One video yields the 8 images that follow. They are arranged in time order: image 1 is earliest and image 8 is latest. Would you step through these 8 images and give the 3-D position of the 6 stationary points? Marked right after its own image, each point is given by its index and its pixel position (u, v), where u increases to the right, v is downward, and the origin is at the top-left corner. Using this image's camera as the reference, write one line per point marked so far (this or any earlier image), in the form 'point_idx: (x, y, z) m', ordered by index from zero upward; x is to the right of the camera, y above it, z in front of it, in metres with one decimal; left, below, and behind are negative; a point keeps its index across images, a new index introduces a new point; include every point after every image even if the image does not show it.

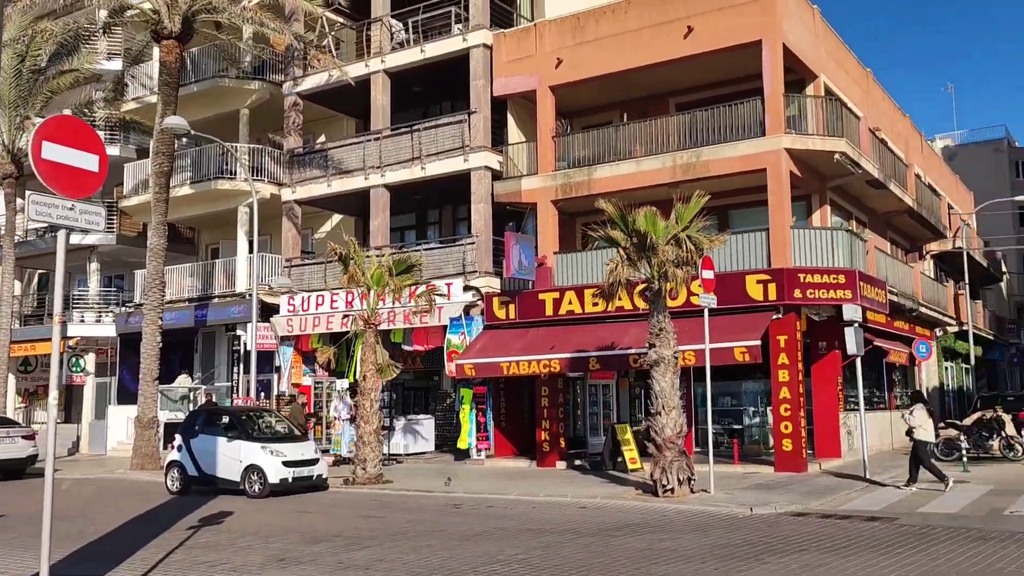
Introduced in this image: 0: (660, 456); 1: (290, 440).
0: (+2.4, -2.8, +15.0) m
1: (-4.1, -2.8, +16.8) m
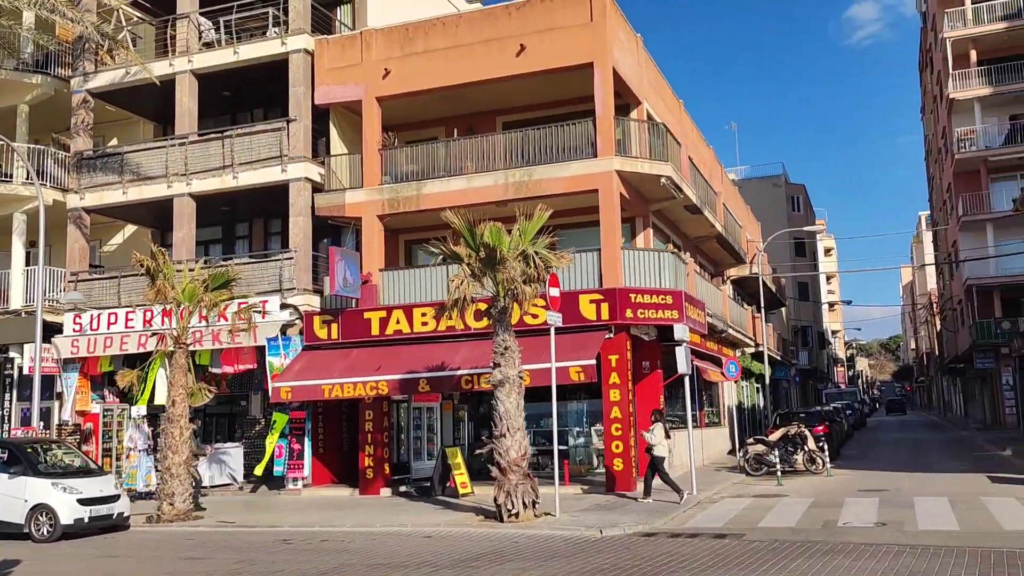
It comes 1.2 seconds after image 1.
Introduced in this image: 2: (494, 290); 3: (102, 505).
0: (-0.1, -3.0, +14.4) m
1: (-6.9, -3.0, +14.7) m
2: (-0.3, 0.0, +14.8) m
3: (-6.5, -3.5, +14.5) m
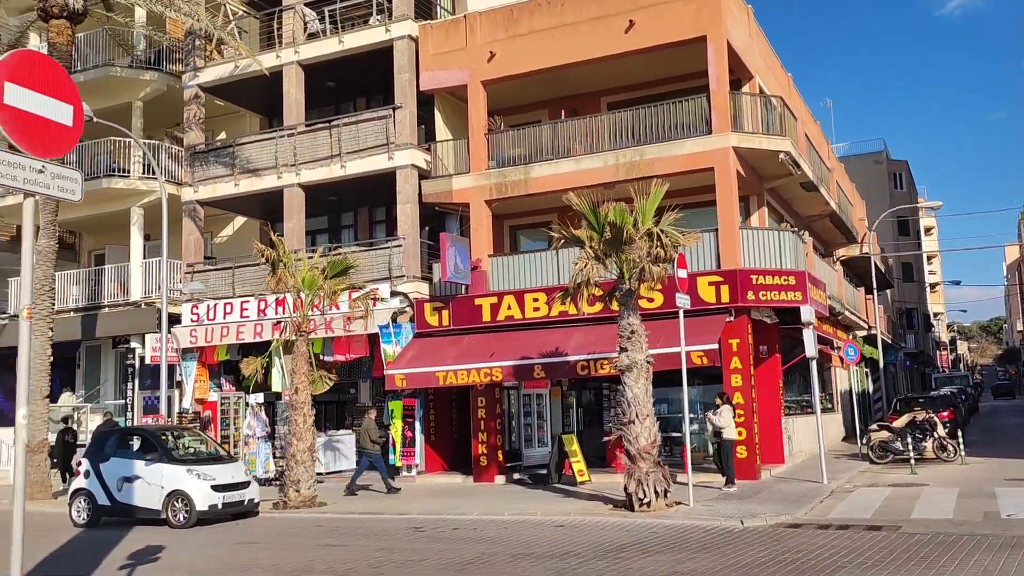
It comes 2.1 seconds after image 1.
0: (+1.9, -2.8, +14.0) m
1: (-4.8, -2.9, +15.0) m
2: (+1.7, +0.2, +14.4) m
3: (-4.5, -3.3, +14.7) m
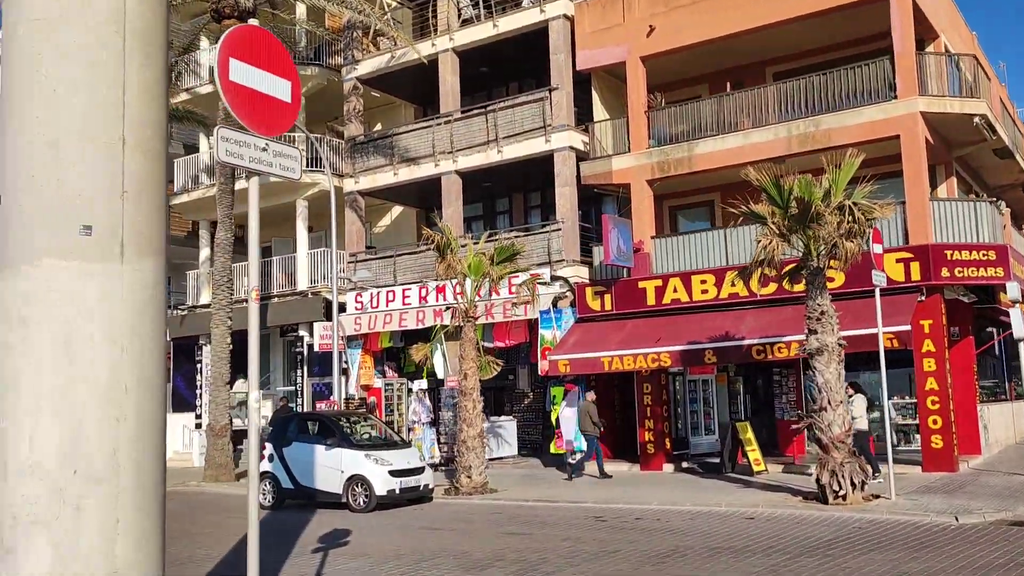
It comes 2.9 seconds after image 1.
0: (+4.5, -2.4, +13.1) m
1: (-2.0, -2.6, +15.0) m
2: (+4.3, +0.6, +13.5) m
3: (-1.6, -3.1, +14.7) m
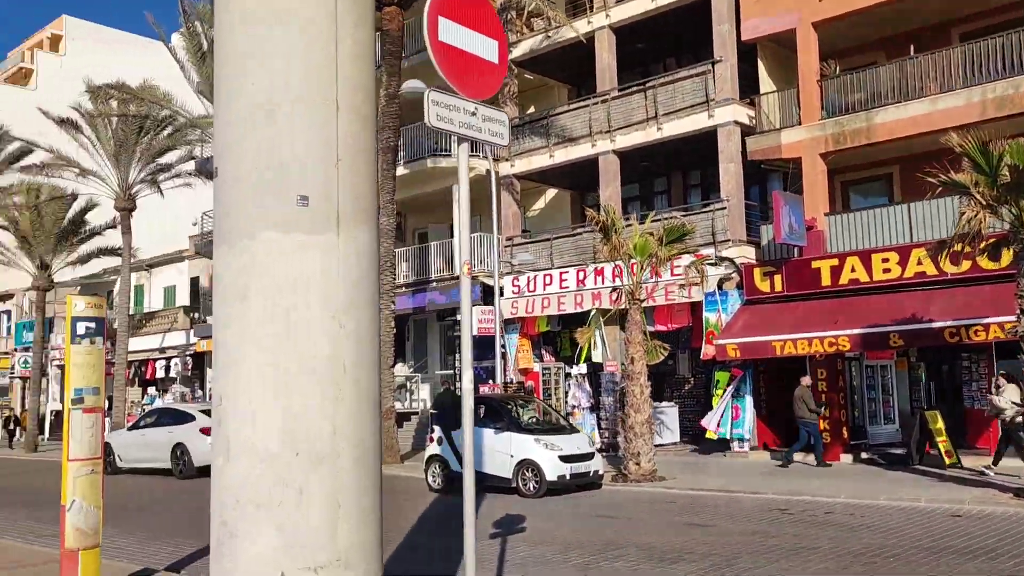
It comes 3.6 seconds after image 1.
0: (+6.9, -2.1, +11.8) m
1: (+0.8, -2.3, +14.8) m
2: (+6.8, +0.9, +12.2) m
3: (+1.1, -2.8, +14.4) m
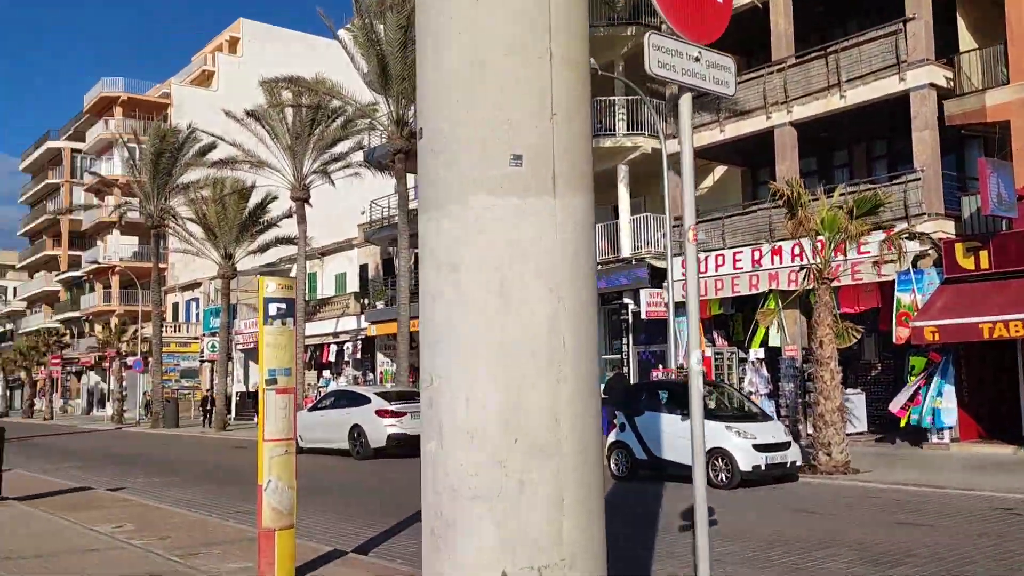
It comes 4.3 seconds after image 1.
0: (+9.1, -1.8, +10.0) m
1: (+3.6, -2.0, +13.9) m
2: (+9.0, +1.2, +10.3) m
3: (+3.8, -2.4, +13.5) m
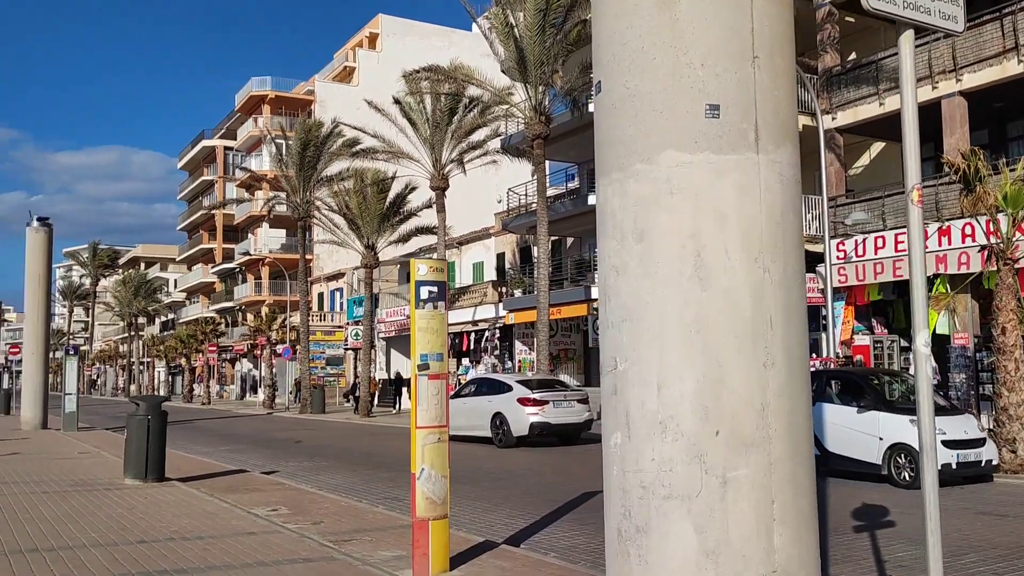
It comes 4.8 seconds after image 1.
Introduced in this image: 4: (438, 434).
0: (+10.7, -1.5, +8.1) m
1: (+5.8, -1.7, +12.8) m
2: (+10.5, +1.5, +8.5) m
3: (+5.9, -2.2, +12.4) m
4: (-0.6, -1.2, +7.7) m
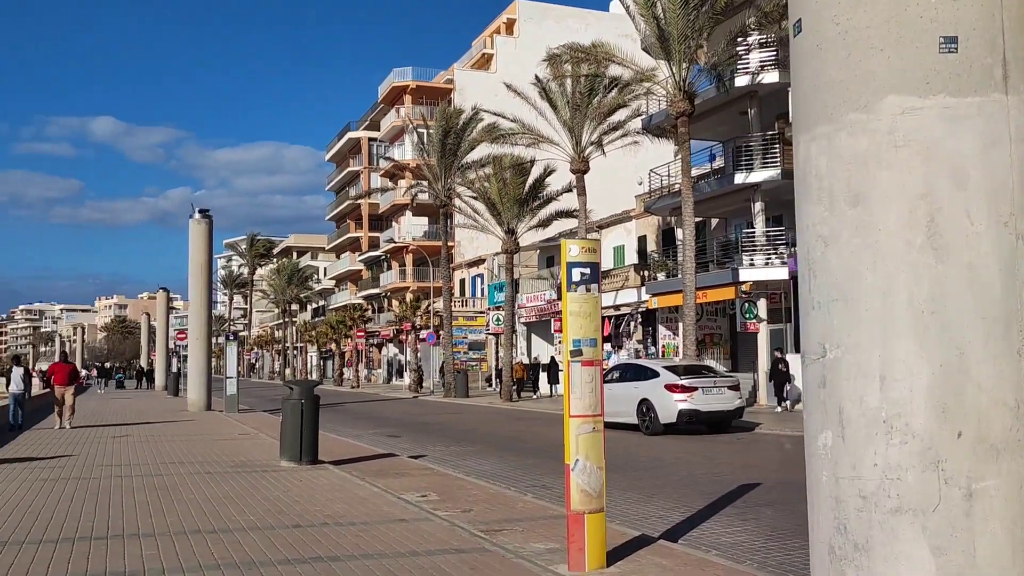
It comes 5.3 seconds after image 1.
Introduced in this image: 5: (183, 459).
0: (+11.9, -1.3, +6.0) m
1: (+7.7, -1.5, +11.4) m
2: (+11.8, +1.8, +6.3) m
3: (+7.8, -1.9, +11.0) m
4: (+0.6, -1.1, +7.3) m
5: (-5.4, -2.8, +14.8) m
